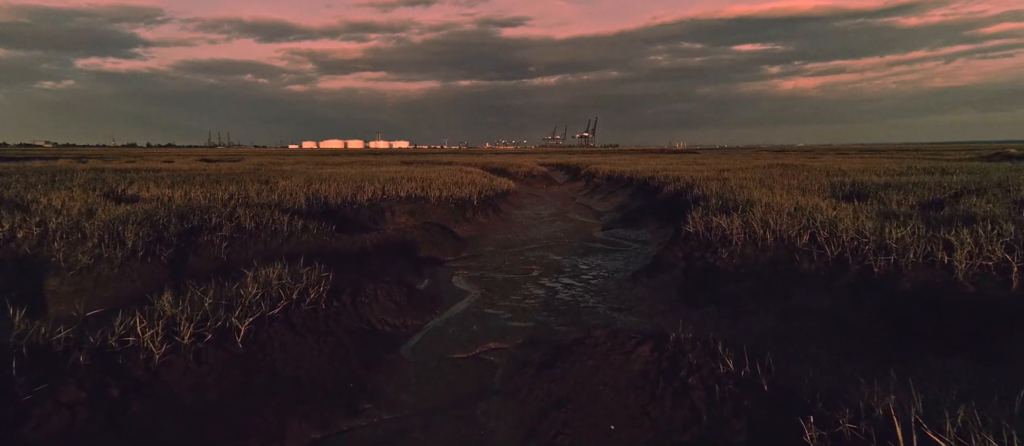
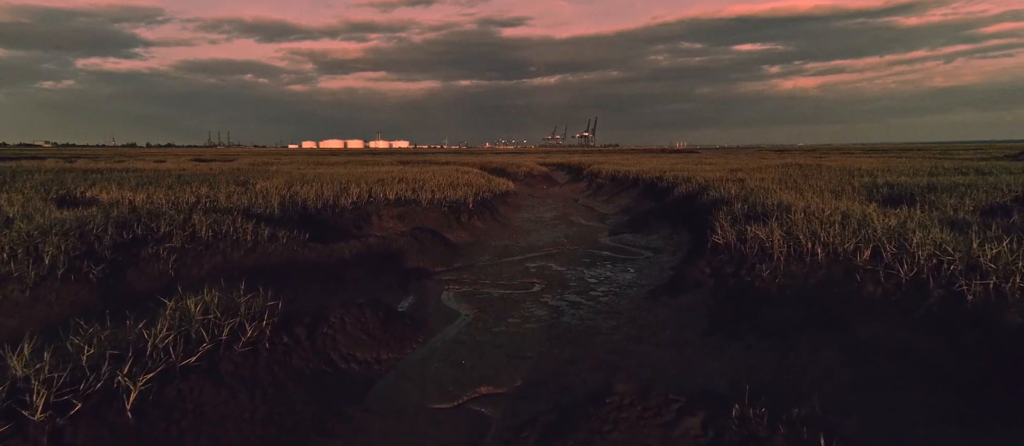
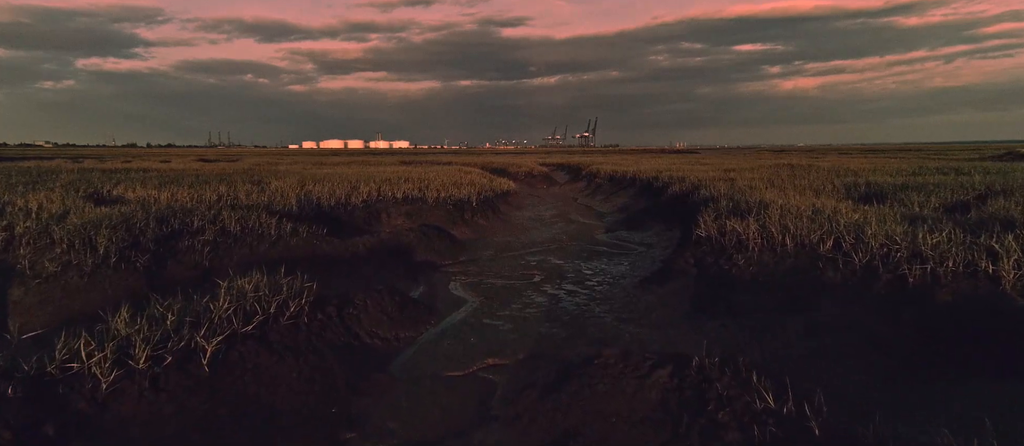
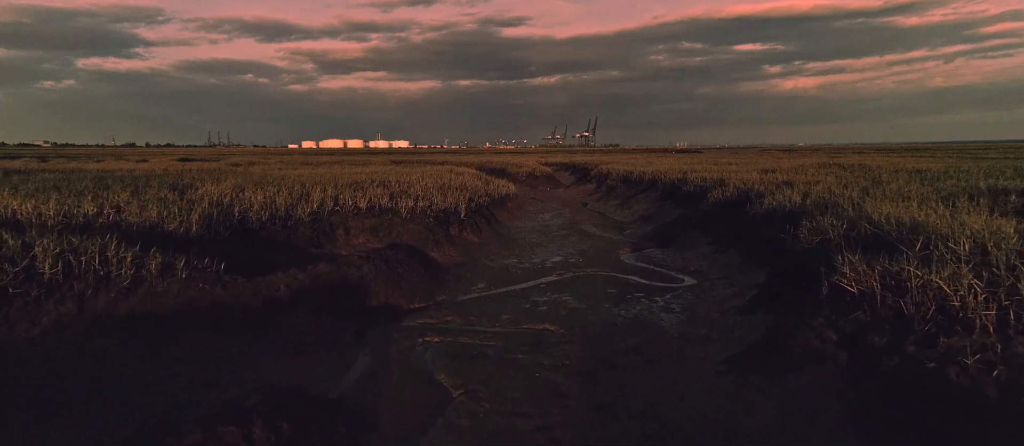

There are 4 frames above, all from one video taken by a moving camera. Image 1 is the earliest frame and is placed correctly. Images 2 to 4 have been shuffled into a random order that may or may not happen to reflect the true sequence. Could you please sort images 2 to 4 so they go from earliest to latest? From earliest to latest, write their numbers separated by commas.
3, 2, 4
